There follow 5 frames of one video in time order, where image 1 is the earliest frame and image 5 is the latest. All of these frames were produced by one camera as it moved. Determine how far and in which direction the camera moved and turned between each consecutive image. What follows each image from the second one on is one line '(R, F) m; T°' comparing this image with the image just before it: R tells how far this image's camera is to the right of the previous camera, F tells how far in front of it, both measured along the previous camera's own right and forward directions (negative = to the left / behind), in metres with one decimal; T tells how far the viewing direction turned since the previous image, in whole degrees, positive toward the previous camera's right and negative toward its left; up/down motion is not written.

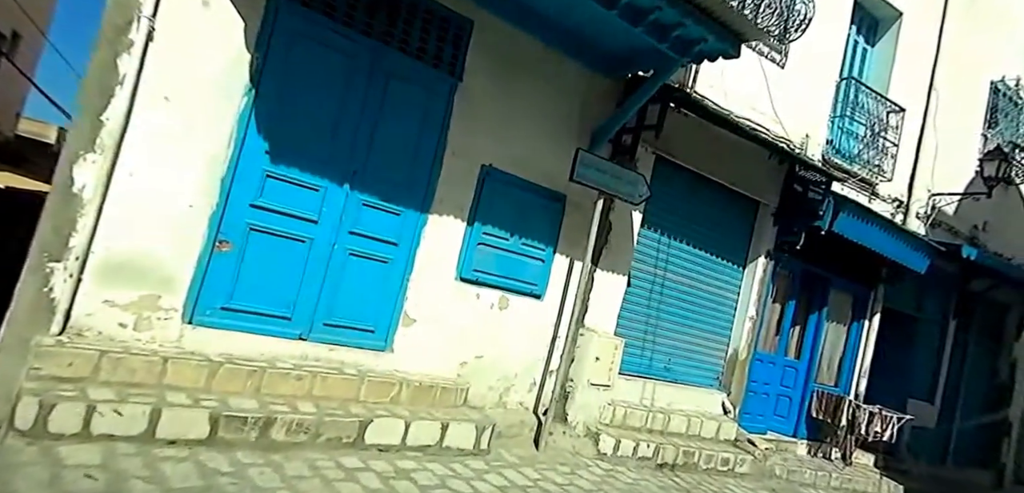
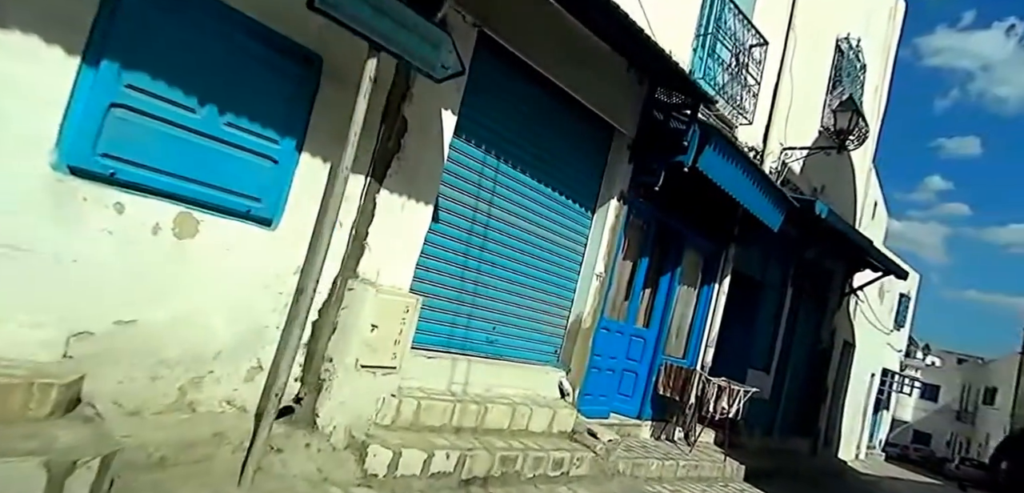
(+0.8, +2.2) m; +13°
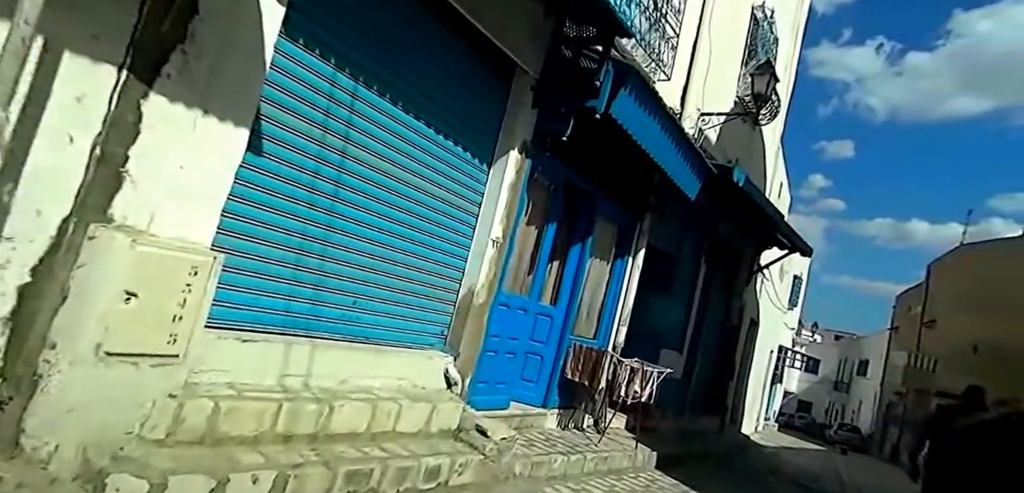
(+0.4, +1.2) m; +7°
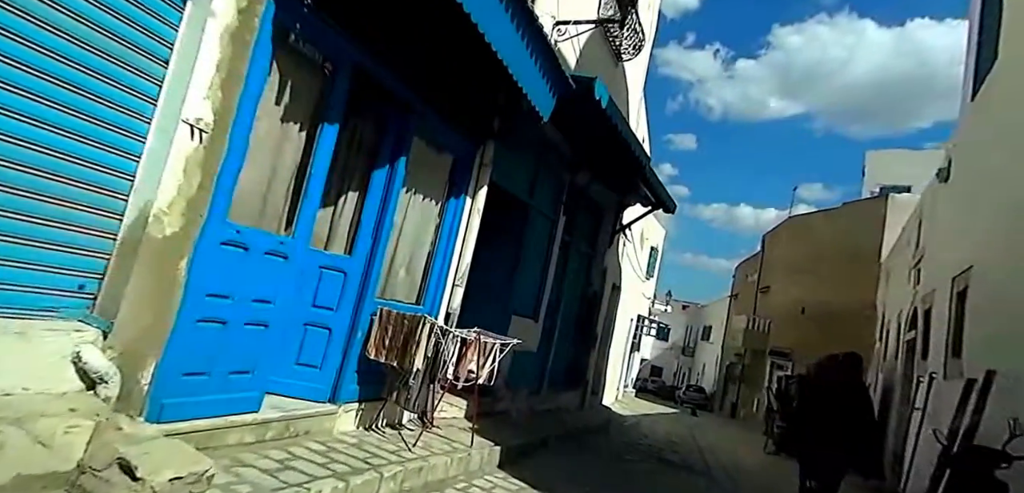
(+0.8, +2.3) m; +12°
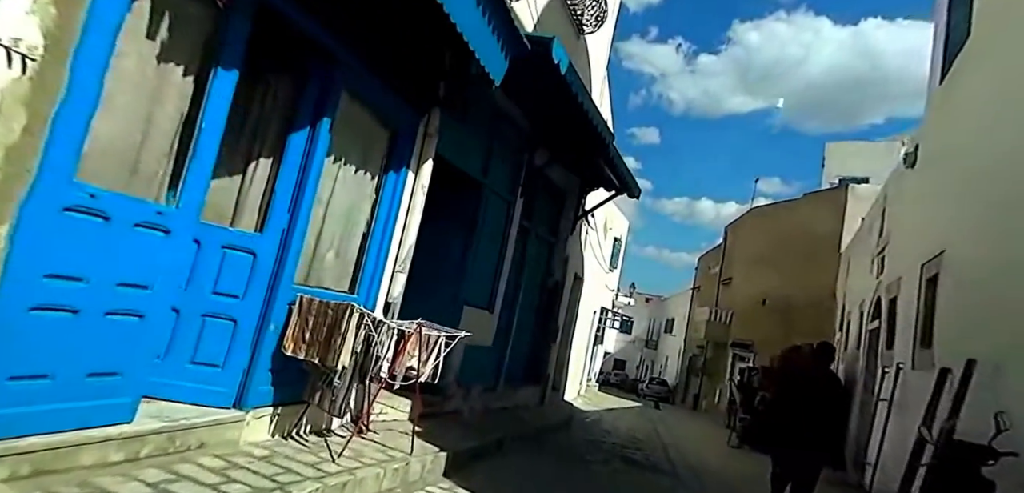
(+0.2, +0.7) m; +3°
